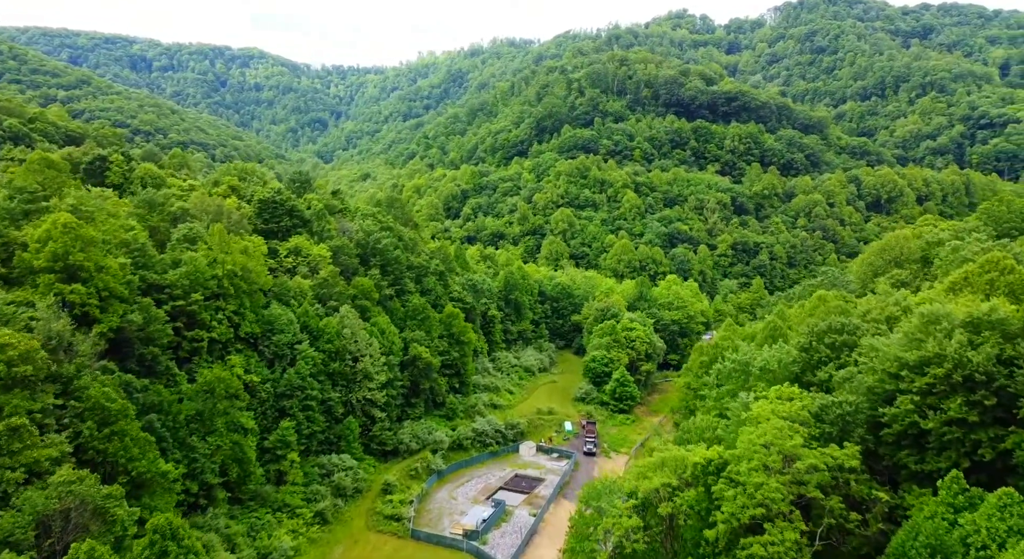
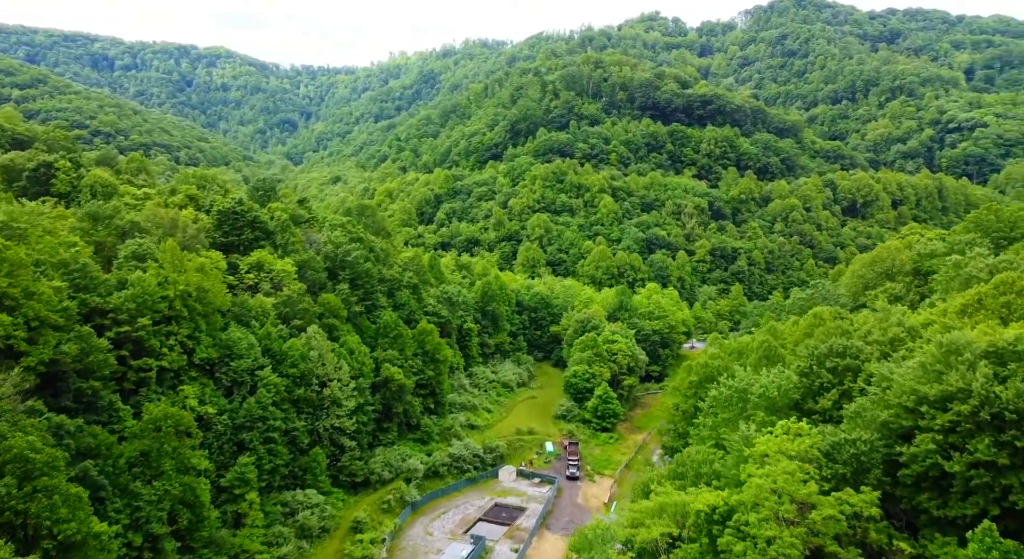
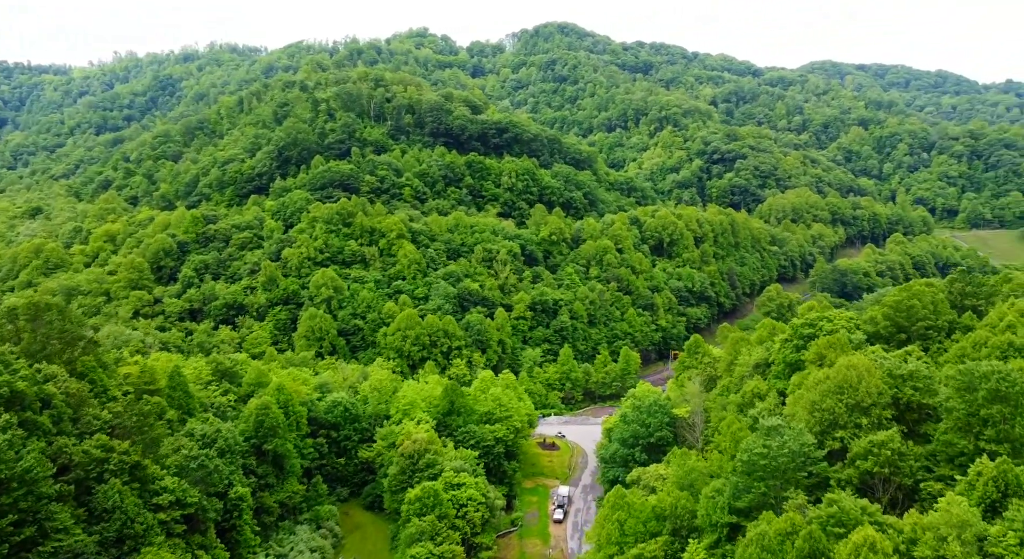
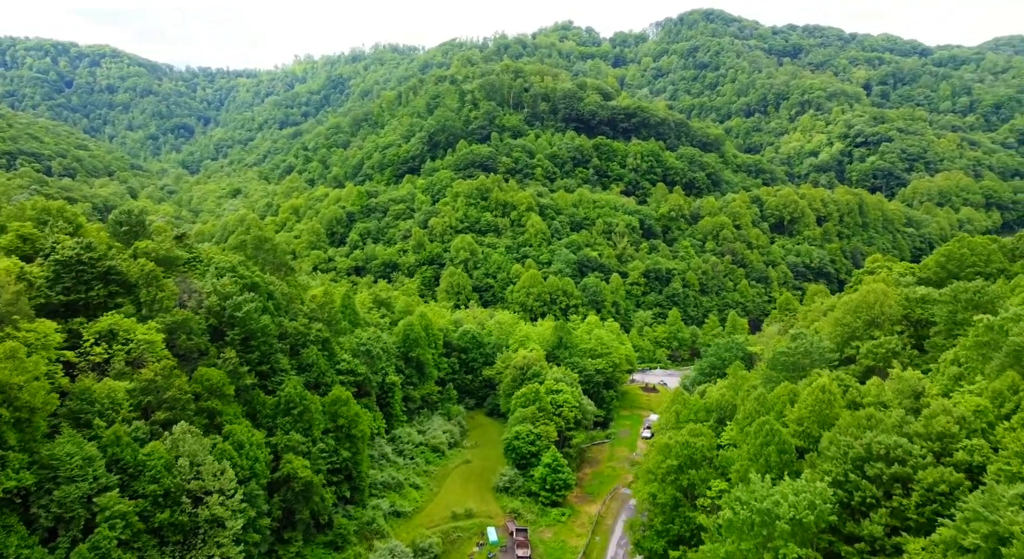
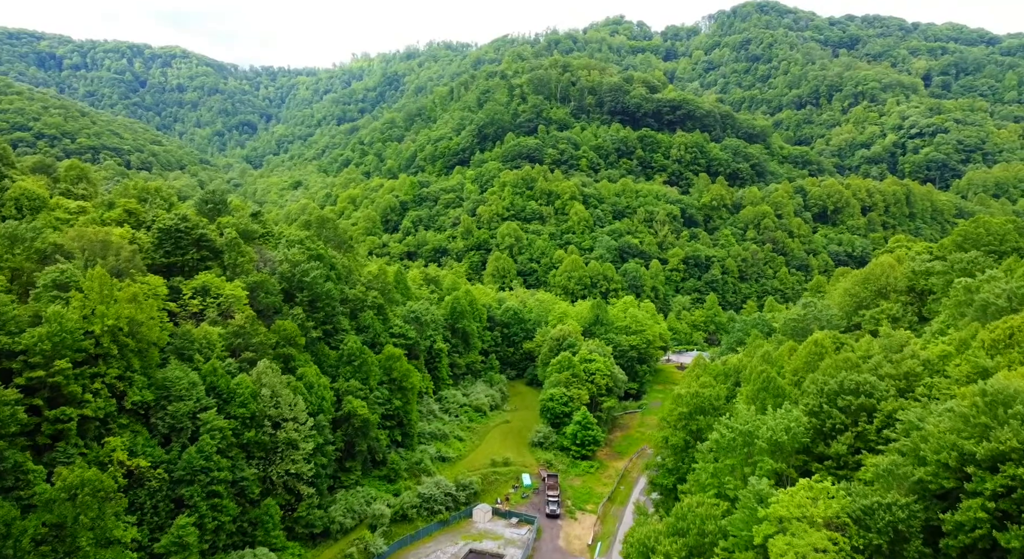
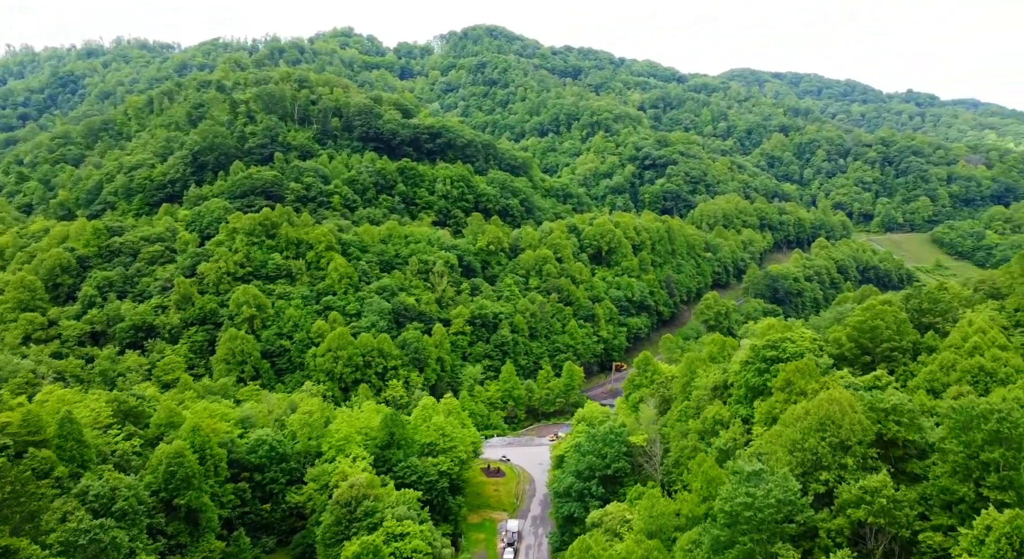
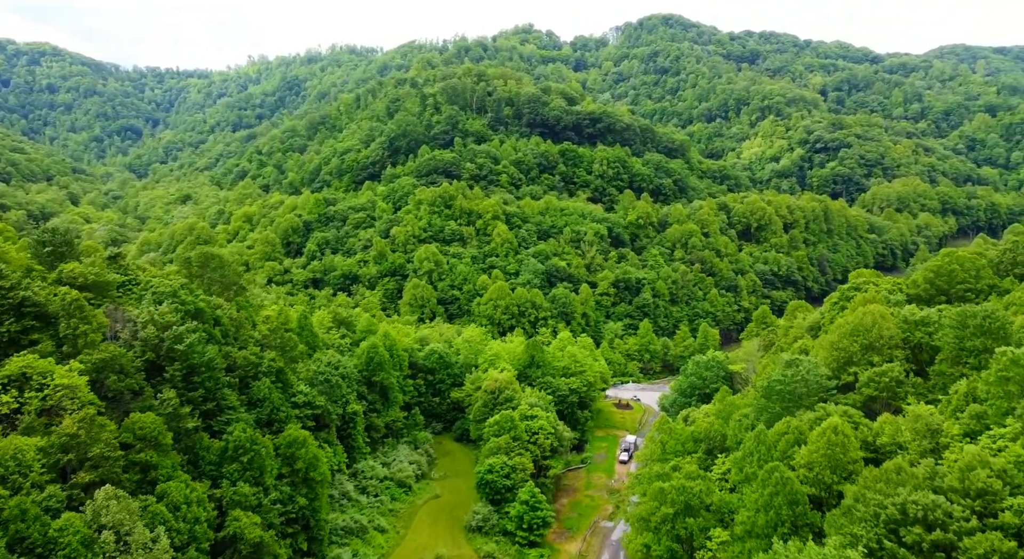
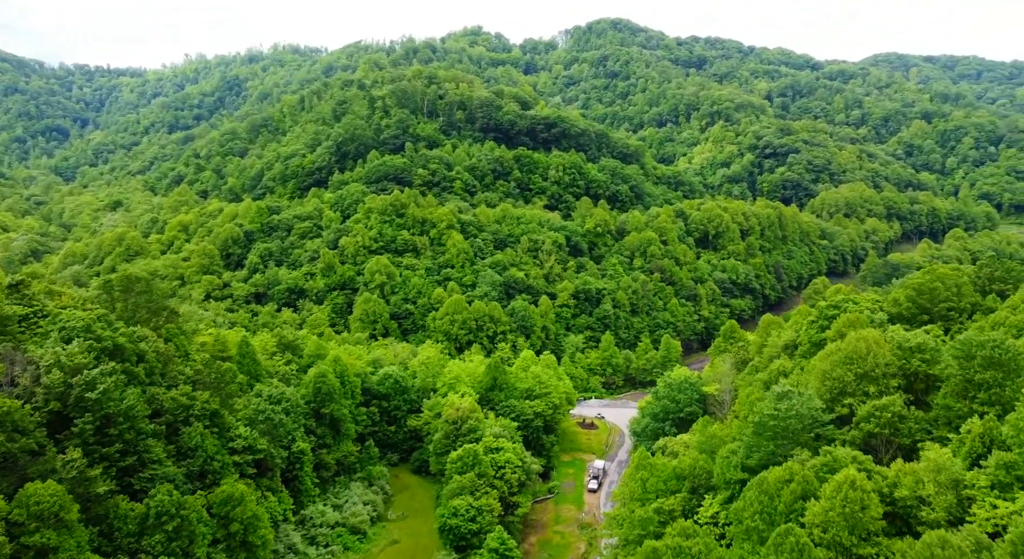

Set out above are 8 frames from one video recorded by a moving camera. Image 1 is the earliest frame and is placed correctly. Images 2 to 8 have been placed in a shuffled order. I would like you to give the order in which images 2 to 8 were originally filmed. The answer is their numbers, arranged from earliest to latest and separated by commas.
2, 5, 4, 7, 8, 3, 6
